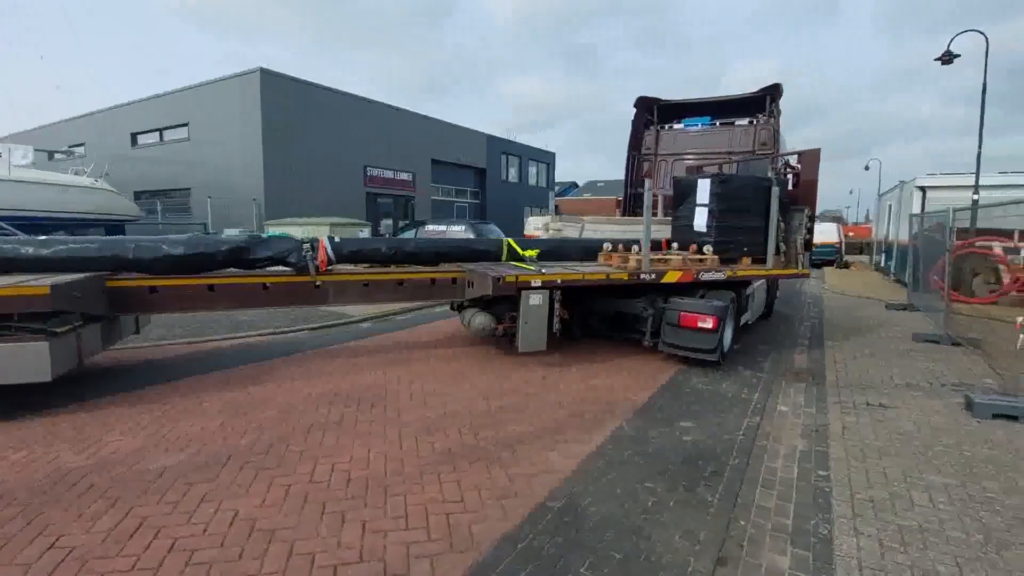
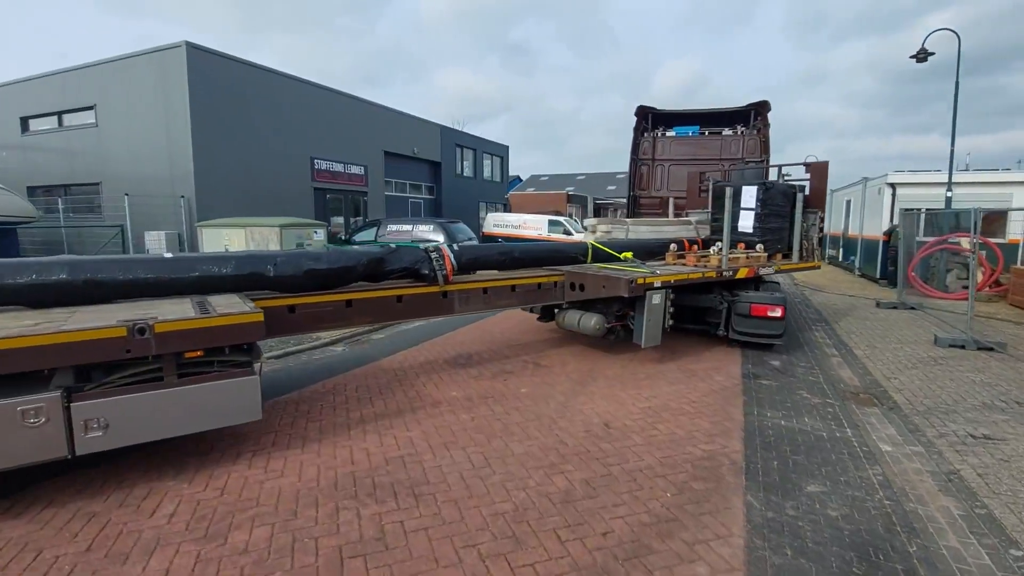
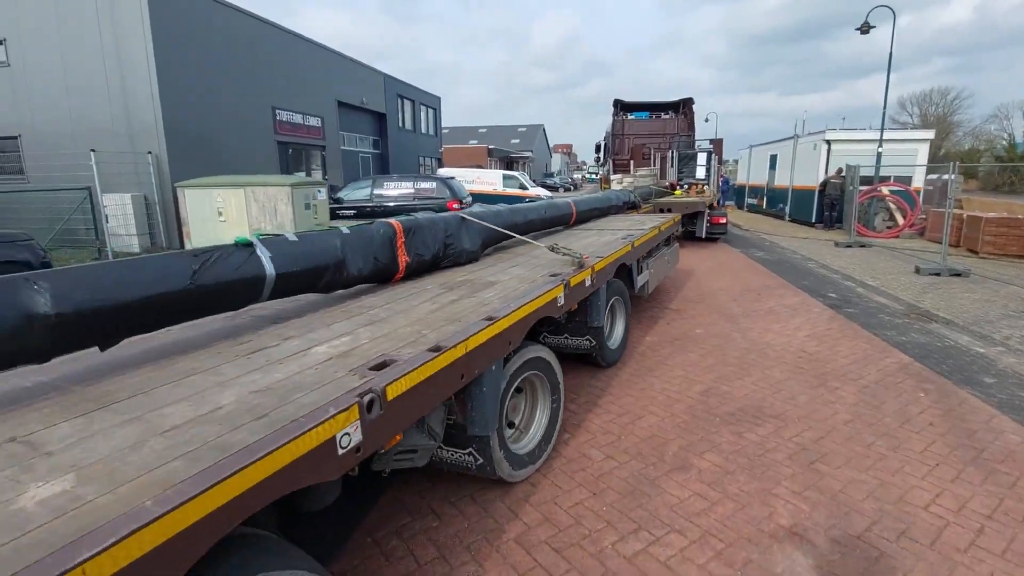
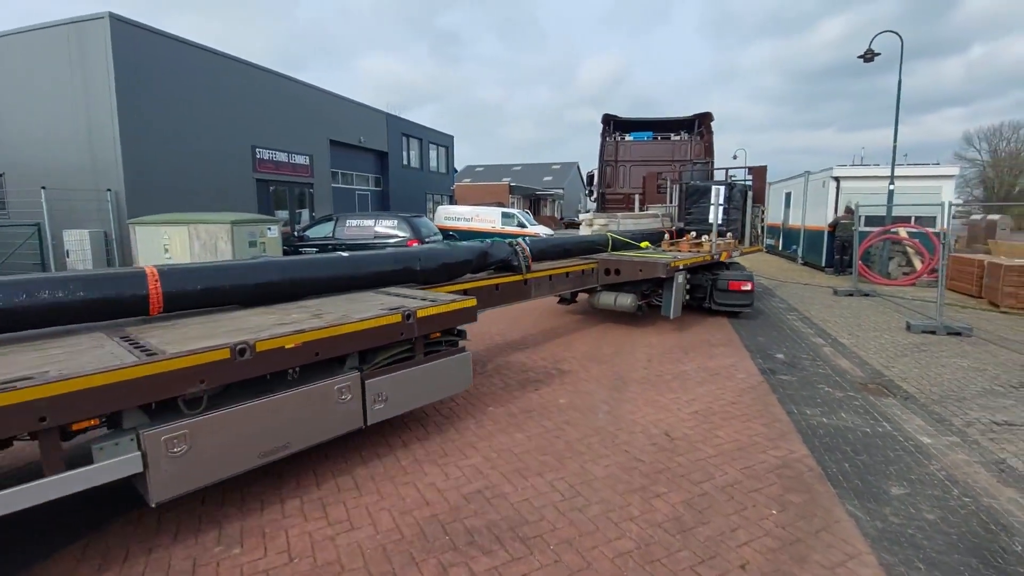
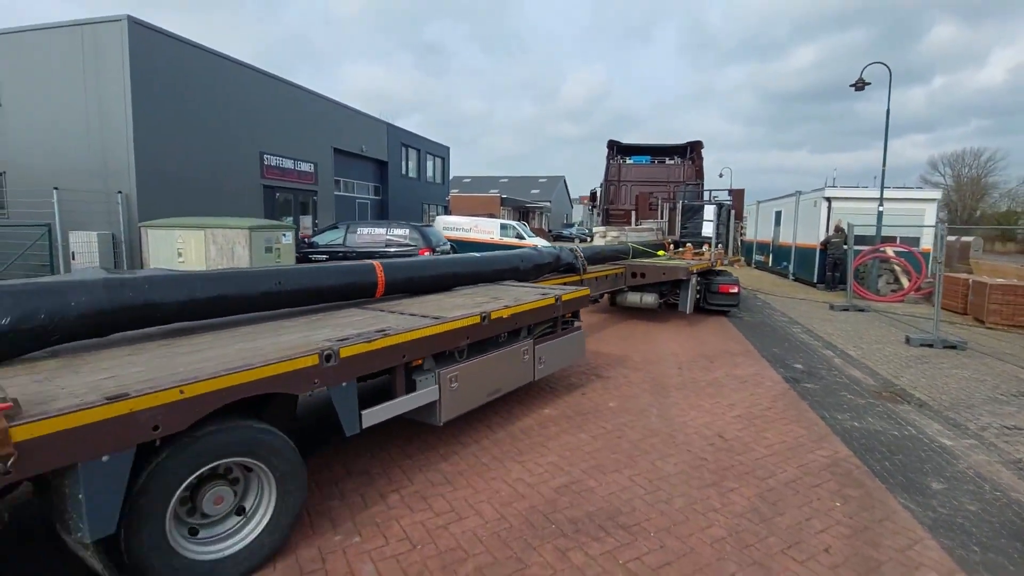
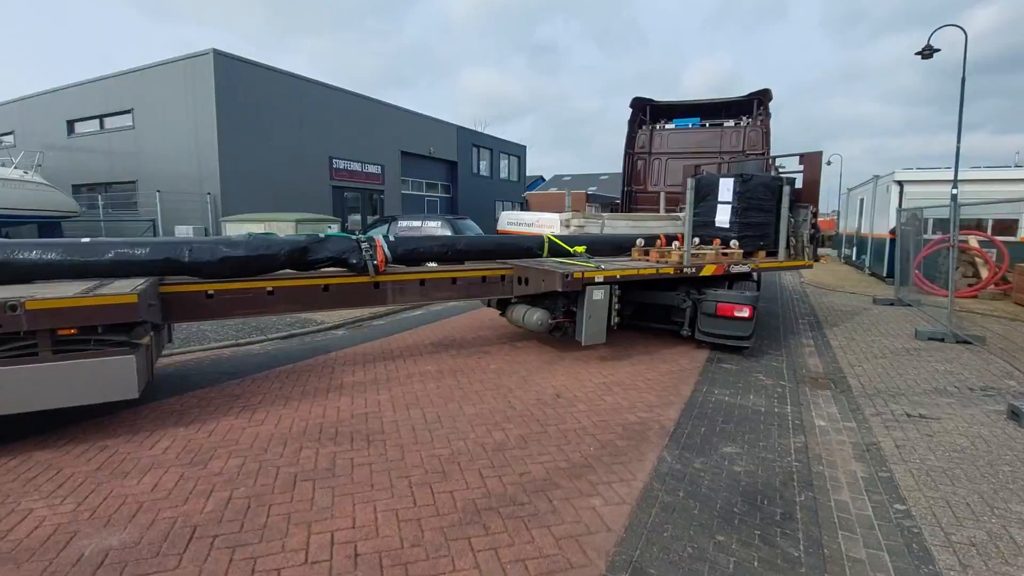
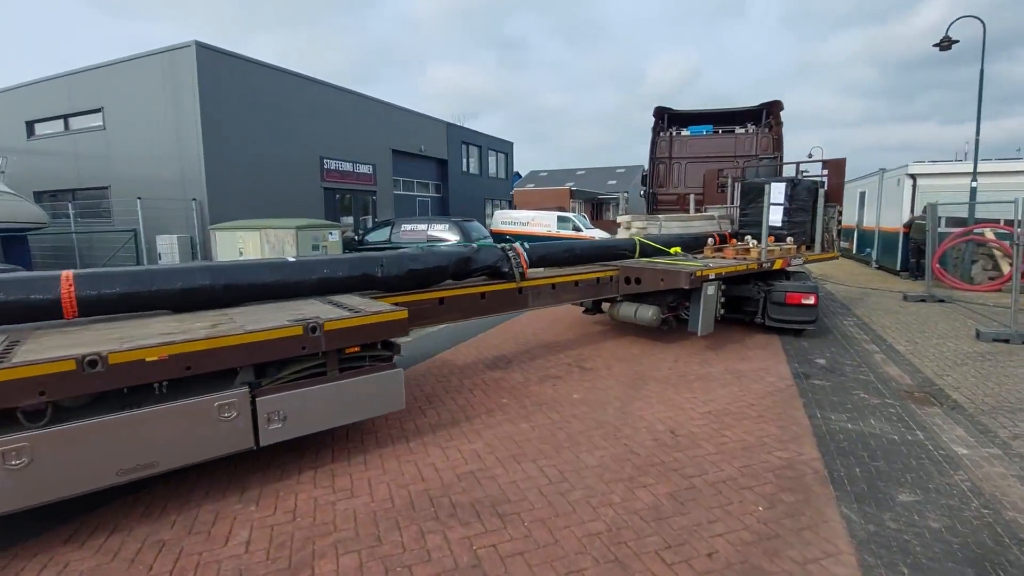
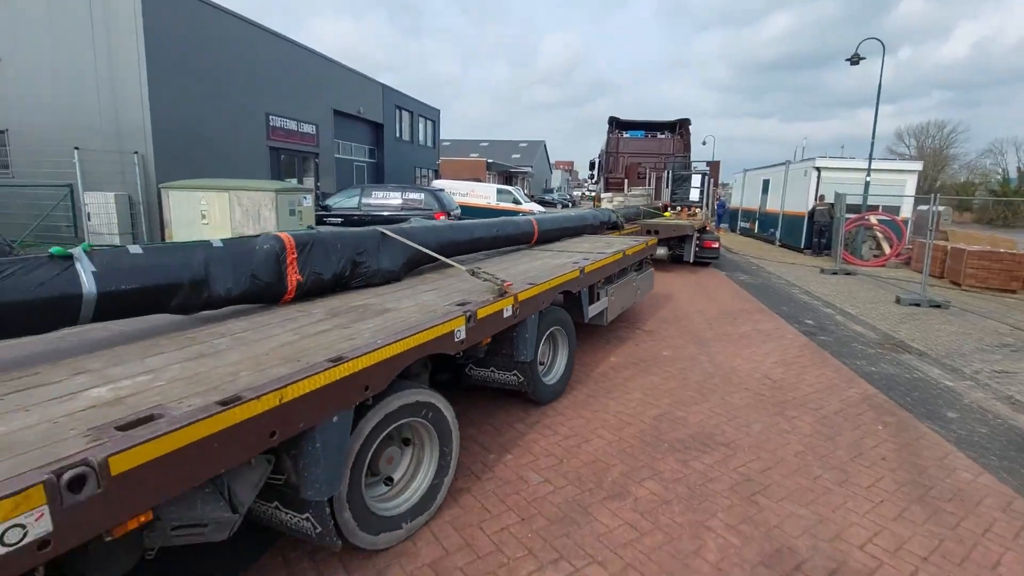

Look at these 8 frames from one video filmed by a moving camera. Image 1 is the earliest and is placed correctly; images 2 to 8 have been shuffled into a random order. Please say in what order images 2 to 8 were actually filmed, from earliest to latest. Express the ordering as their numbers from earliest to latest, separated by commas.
6, 2, 7, 4, 5, 8, 3
